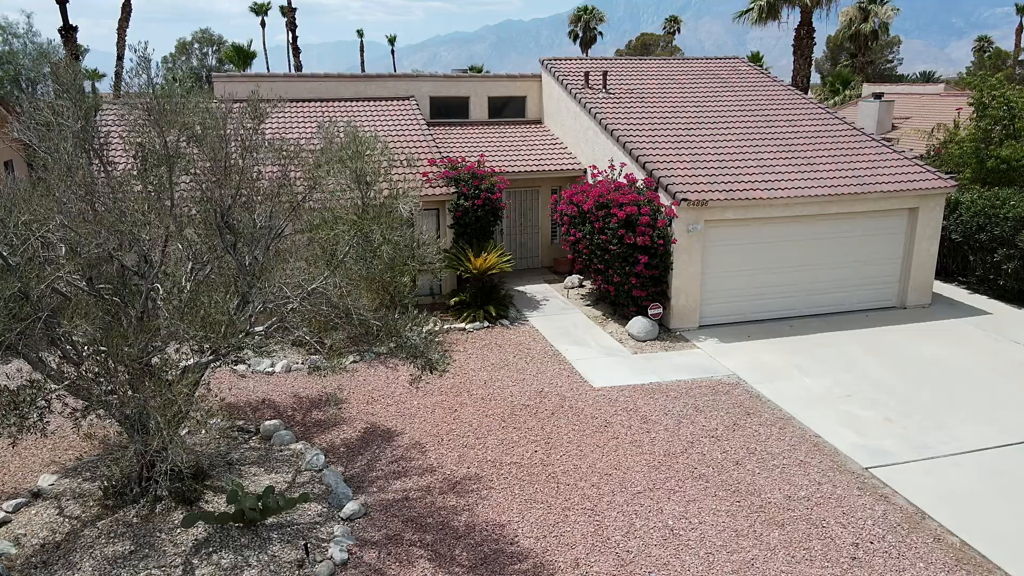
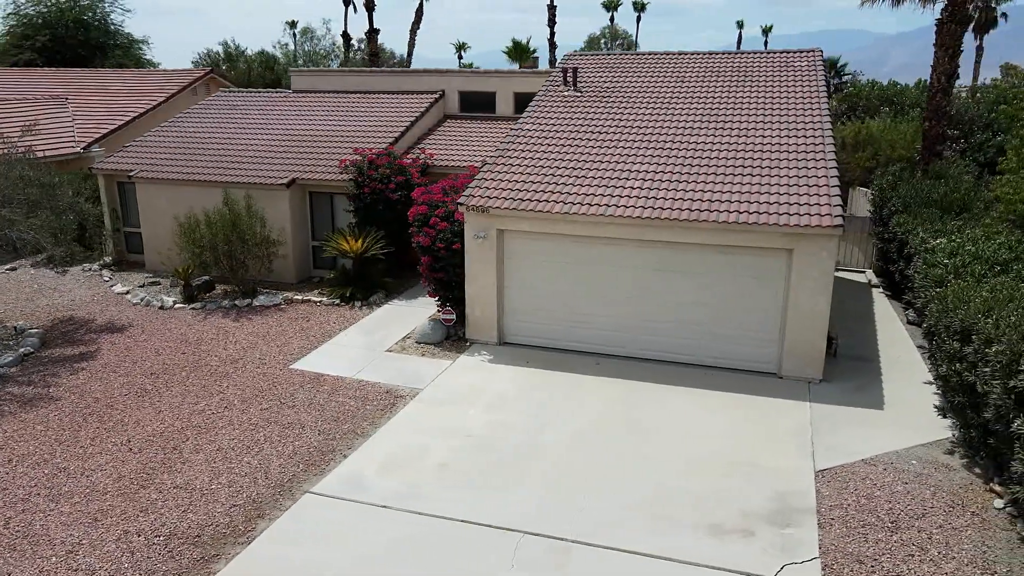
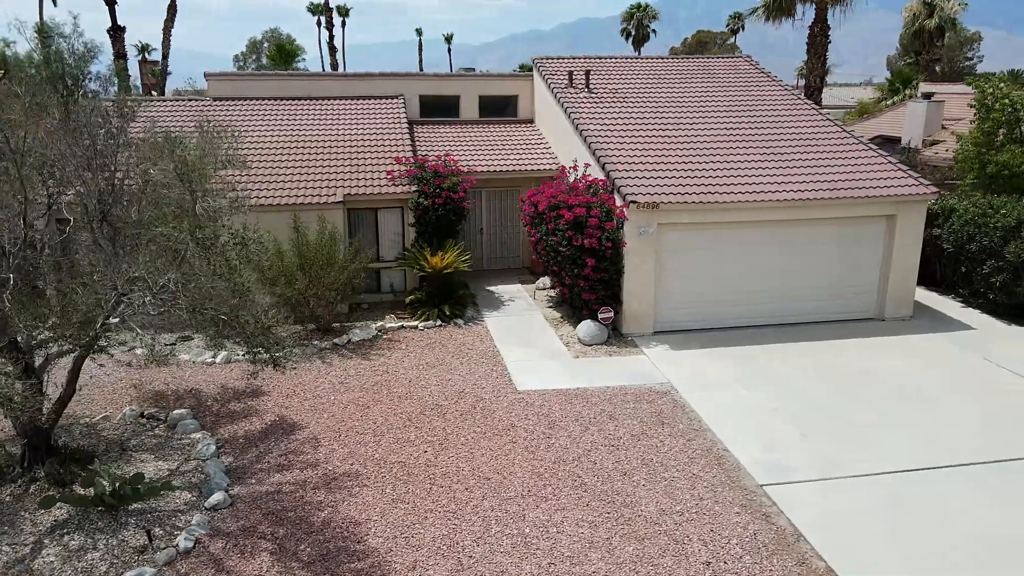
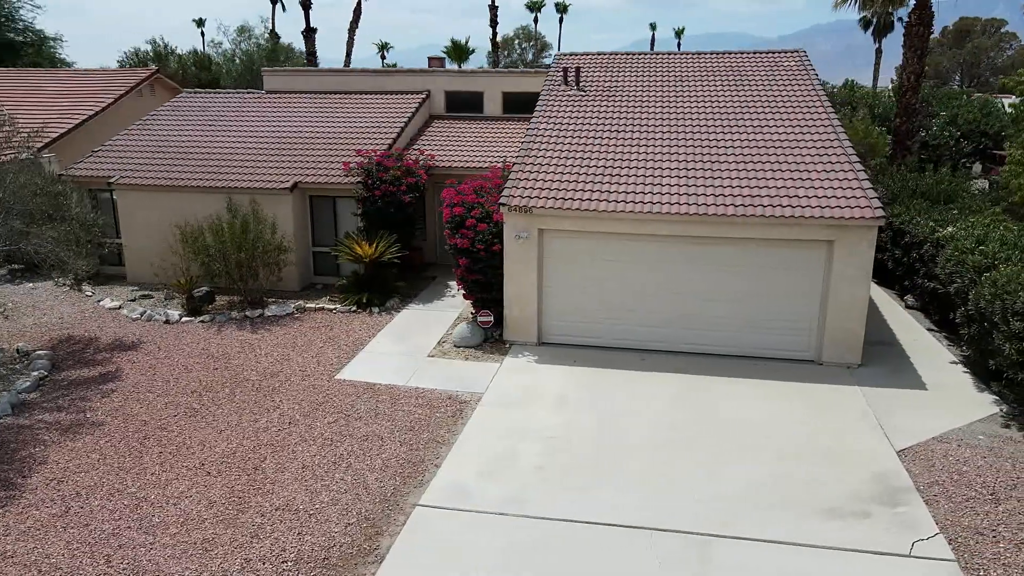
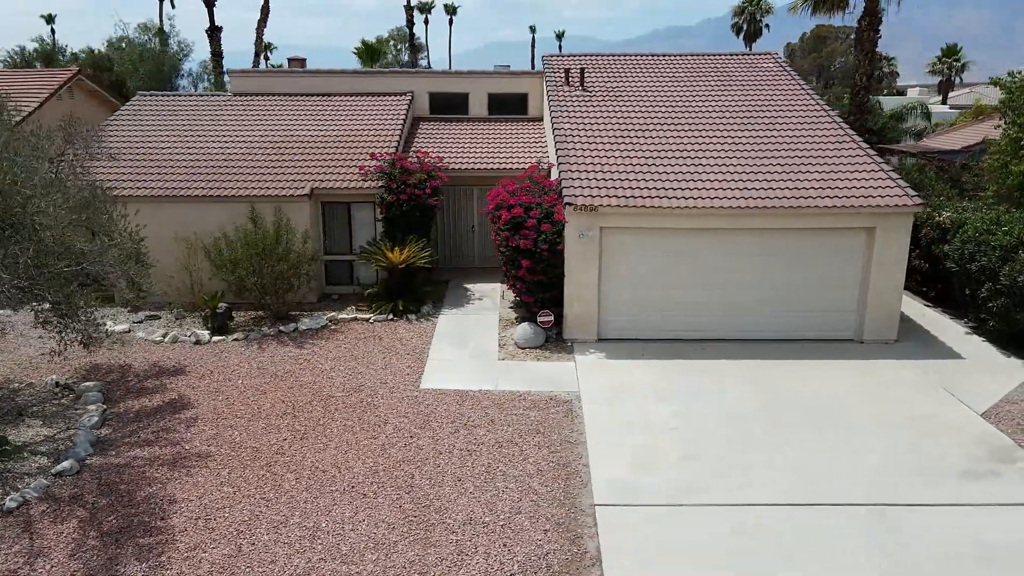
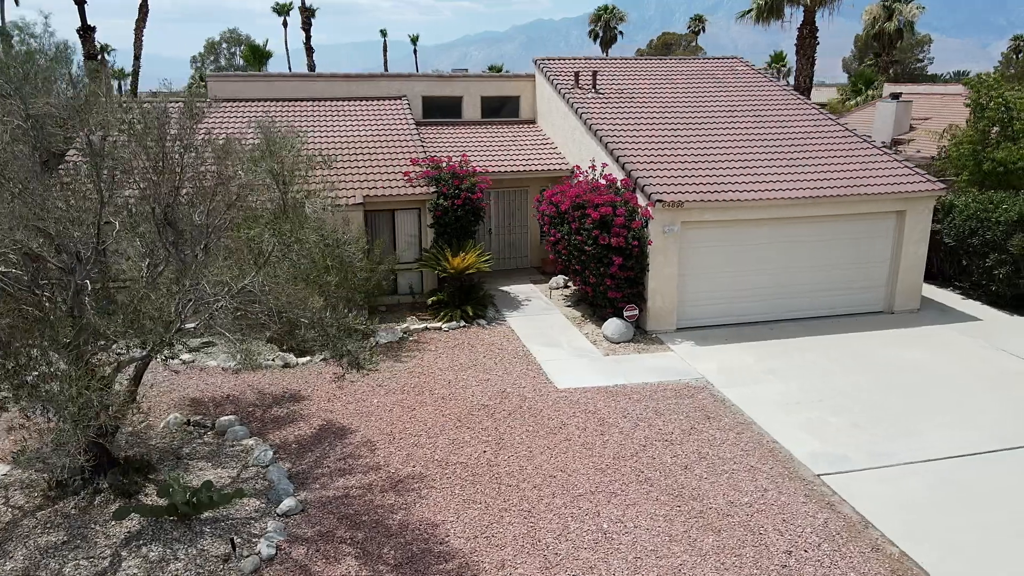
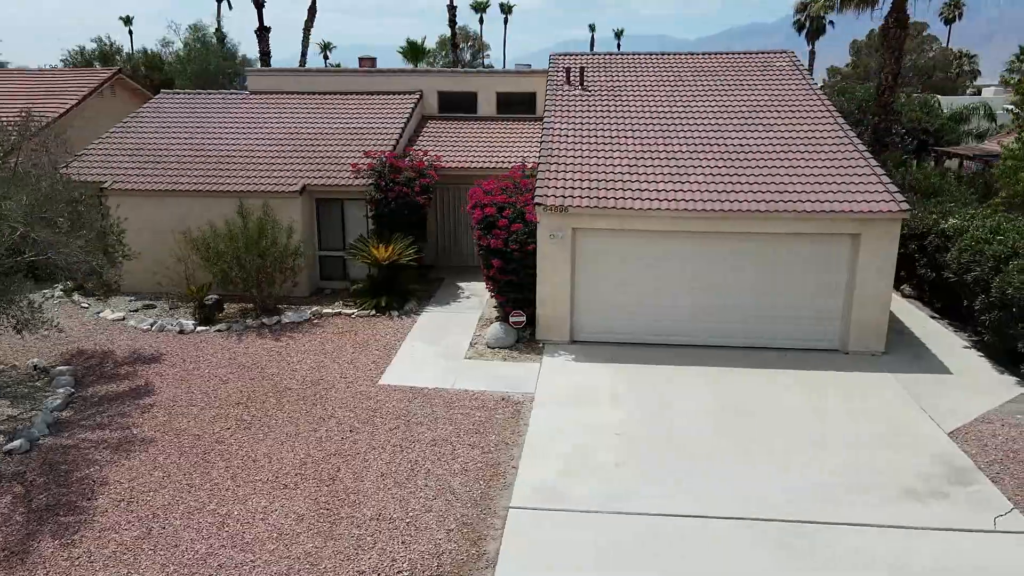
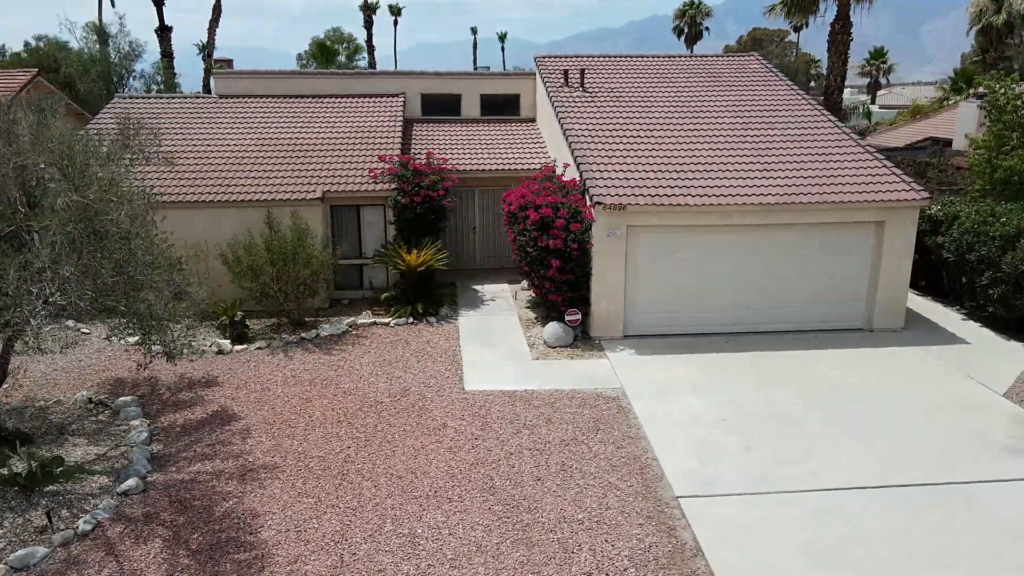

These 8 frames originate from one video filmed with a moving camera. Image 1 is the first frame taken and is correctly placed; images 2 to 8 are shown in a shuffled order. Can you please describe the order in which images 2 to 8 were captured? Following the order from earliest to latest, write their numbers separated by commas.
6, 3, 8, 5, 7, 4, 2
